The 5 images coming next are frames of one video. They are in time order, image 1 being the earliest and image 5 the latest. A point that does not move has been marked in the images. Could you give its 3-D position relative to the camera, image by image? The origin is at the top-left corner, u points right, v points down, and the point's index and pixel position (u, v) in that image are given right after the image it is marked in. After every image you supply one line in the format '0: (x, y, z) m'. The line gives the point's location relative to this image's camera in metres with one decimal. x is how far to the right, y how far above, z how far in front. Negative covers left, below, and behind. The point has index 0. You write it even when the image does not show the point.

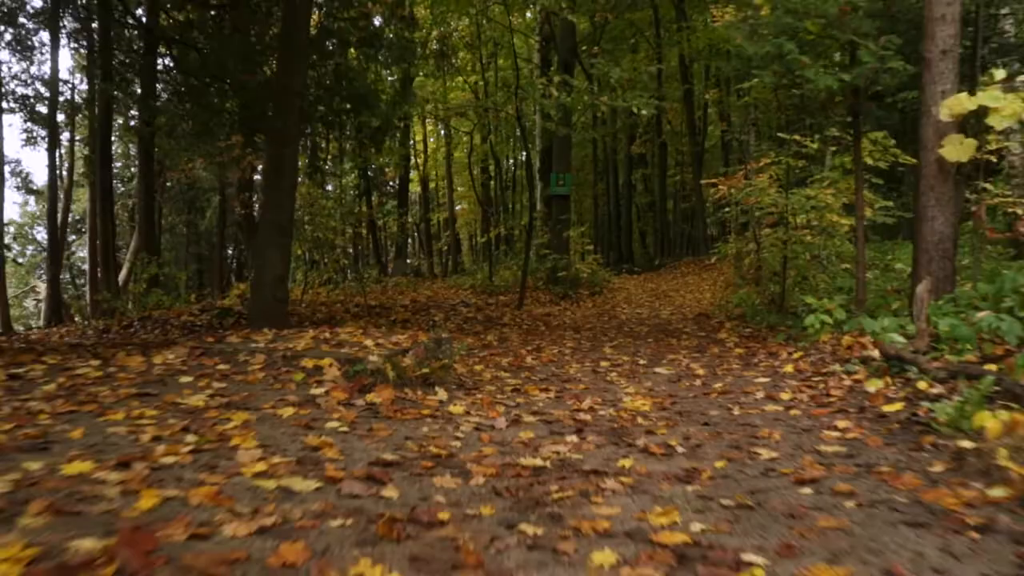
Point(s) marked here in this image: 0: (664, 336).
0: (+1.2, -0.4, +8.3) m
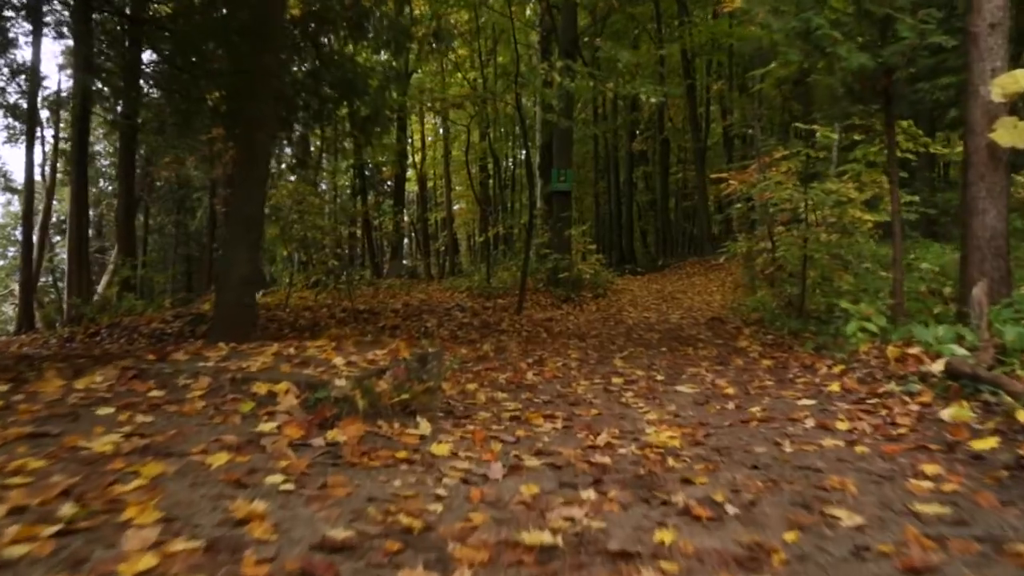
0: (+1.2, -0.4, +7.5) m
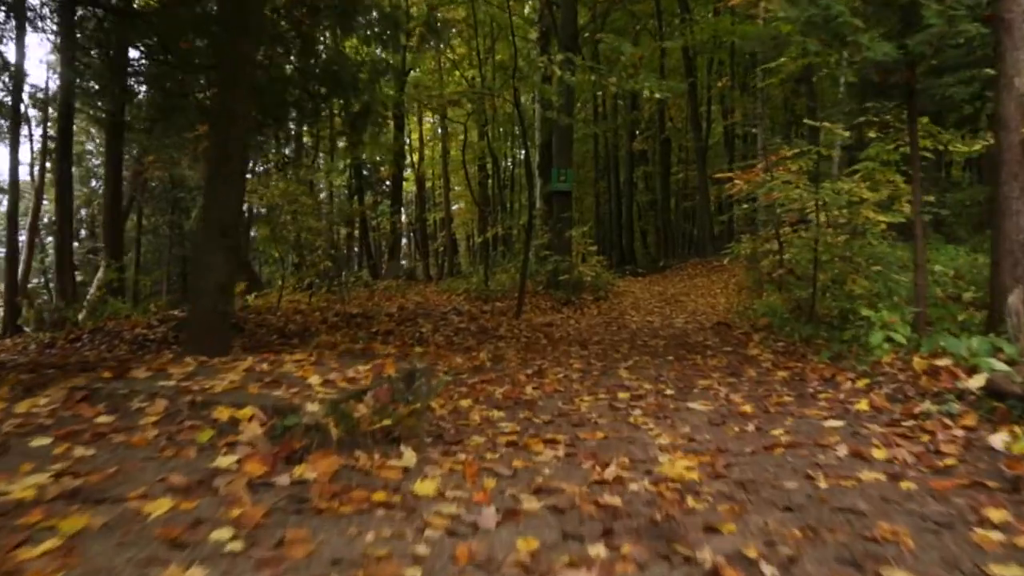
0: (+1.2, -0.5, +7.1) m
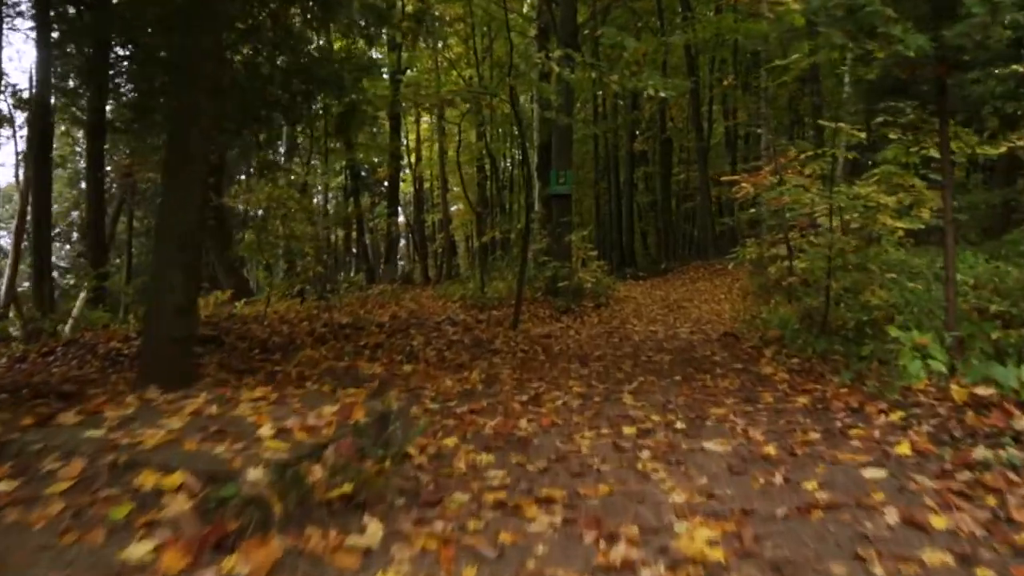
0: (+1.2, -0.6, +6.6) m
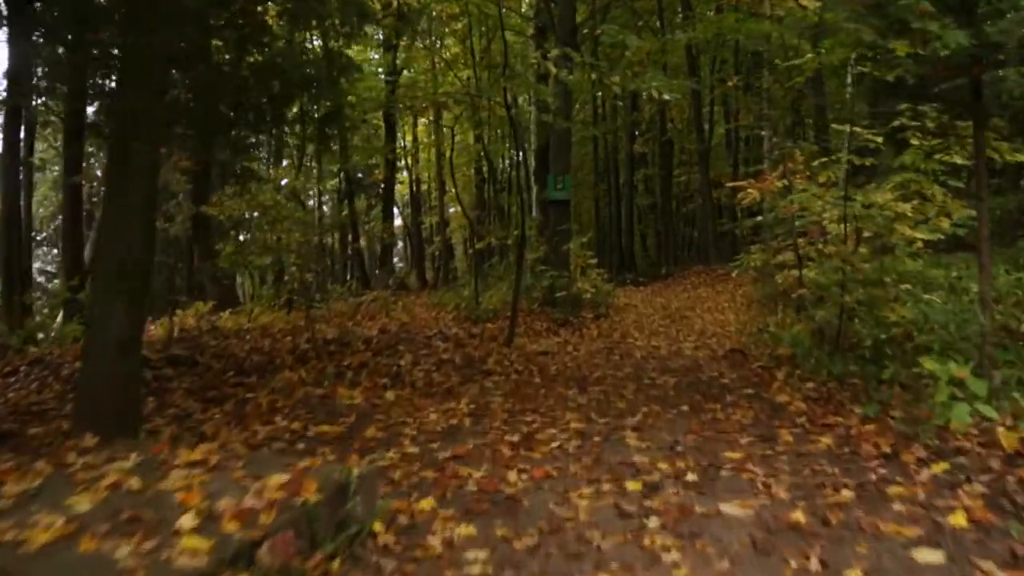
0: (+1.1, -0.7, +6.1) m
